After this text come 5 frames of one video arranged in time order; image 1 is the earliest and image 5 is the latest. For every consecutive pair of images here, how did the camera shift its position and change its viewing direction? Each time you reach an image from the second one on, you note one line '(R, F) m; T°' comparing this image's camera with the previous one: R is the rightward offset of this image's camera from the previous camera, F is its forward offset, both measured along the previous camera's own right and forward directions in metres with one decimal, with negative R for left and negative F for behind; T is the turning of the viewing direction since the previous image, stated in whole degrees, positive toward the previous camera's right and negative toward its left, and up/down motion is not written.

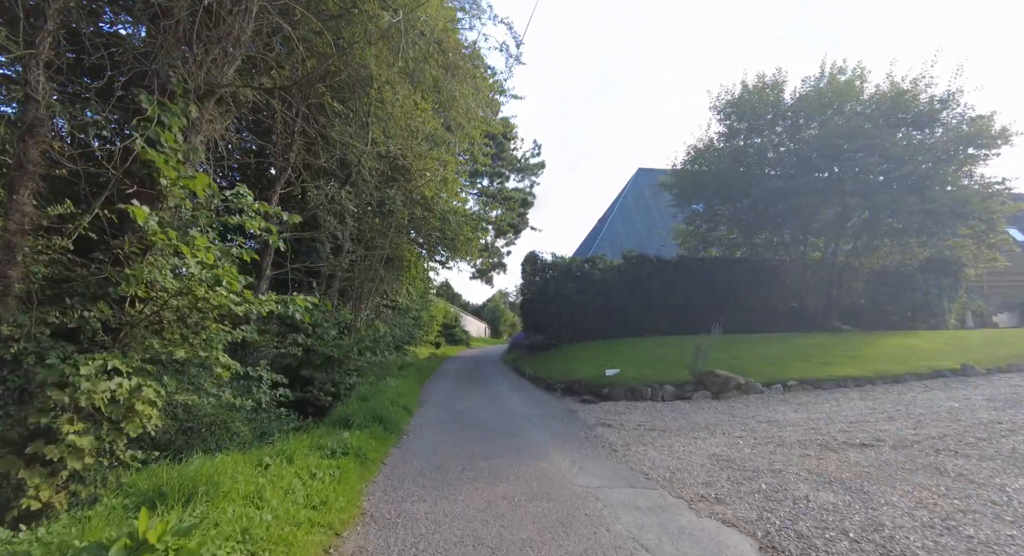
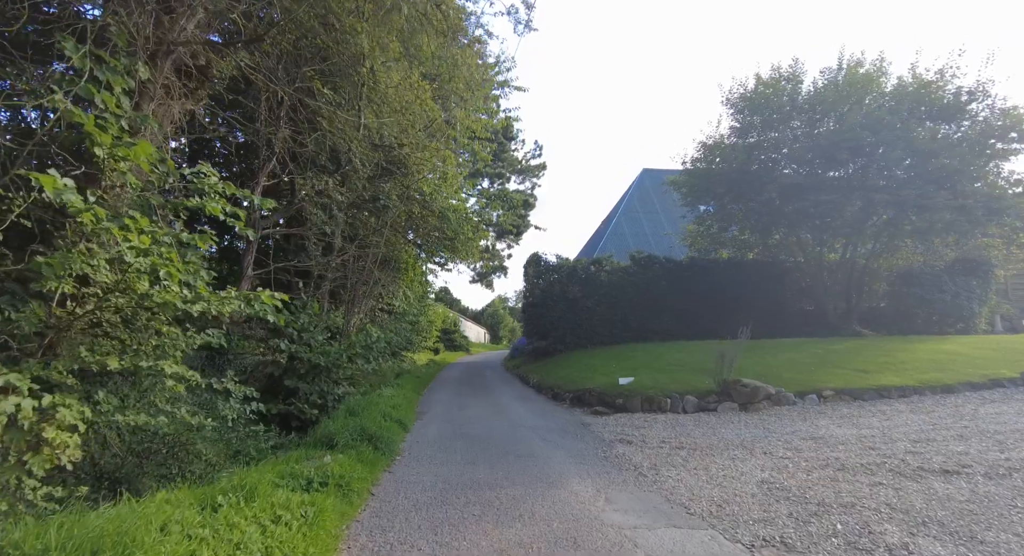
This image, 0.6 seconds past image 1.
(-0.1, +1.0) m; 0°
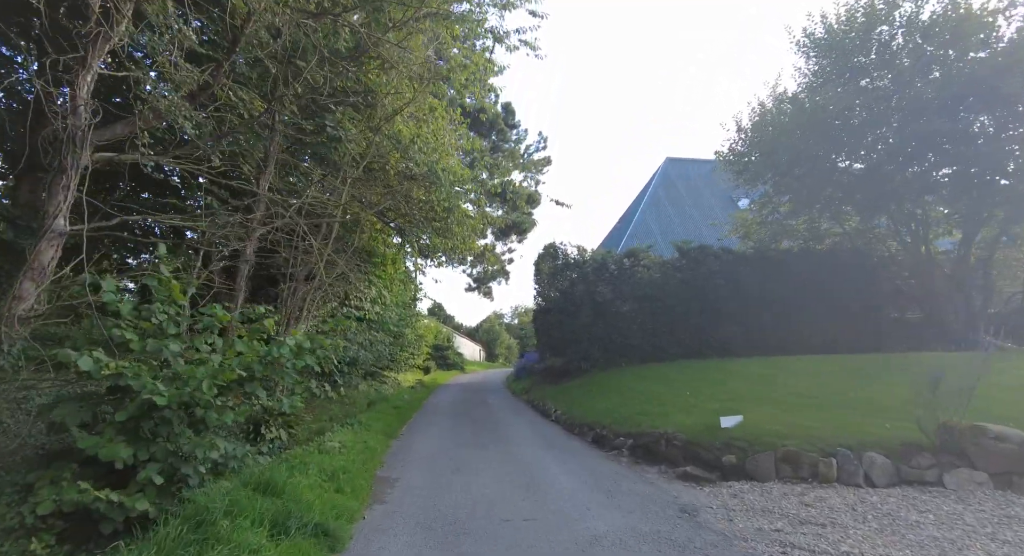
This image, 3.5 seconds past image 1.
(-0.5, +4.6) m; +1°
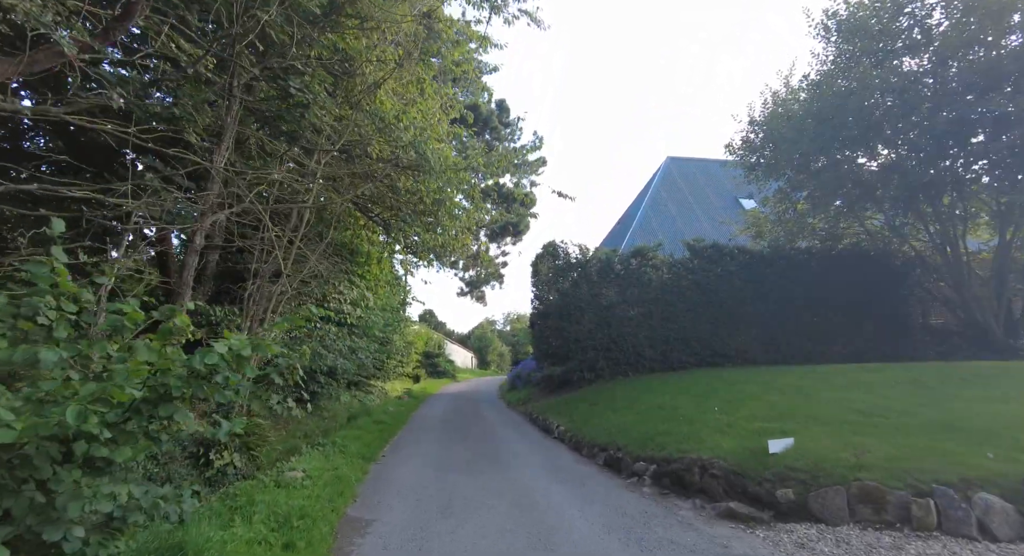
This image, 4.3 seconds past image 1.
(-0.1, +1.3) m; +1°
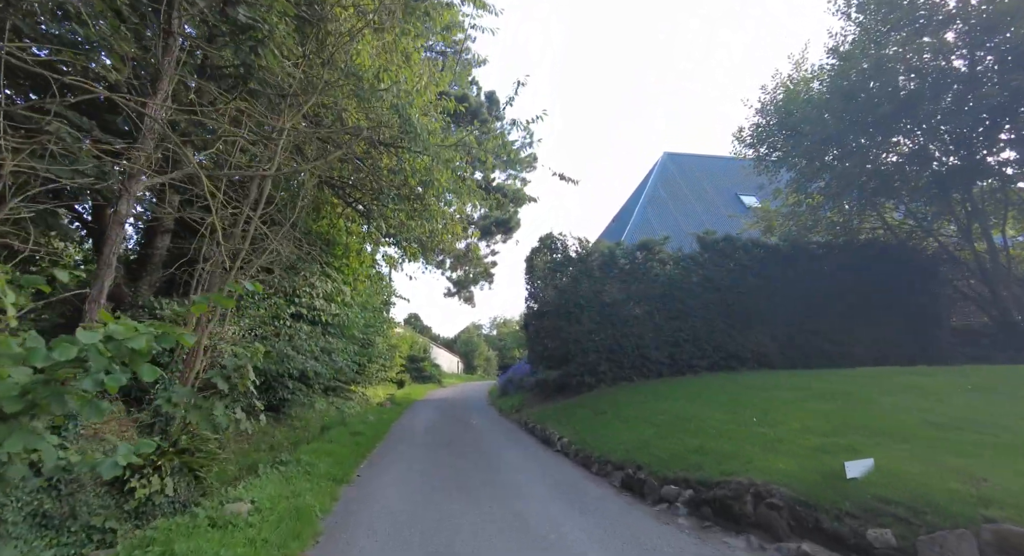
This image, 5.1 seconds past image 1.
(-0.2, +1.3) m; +2°
